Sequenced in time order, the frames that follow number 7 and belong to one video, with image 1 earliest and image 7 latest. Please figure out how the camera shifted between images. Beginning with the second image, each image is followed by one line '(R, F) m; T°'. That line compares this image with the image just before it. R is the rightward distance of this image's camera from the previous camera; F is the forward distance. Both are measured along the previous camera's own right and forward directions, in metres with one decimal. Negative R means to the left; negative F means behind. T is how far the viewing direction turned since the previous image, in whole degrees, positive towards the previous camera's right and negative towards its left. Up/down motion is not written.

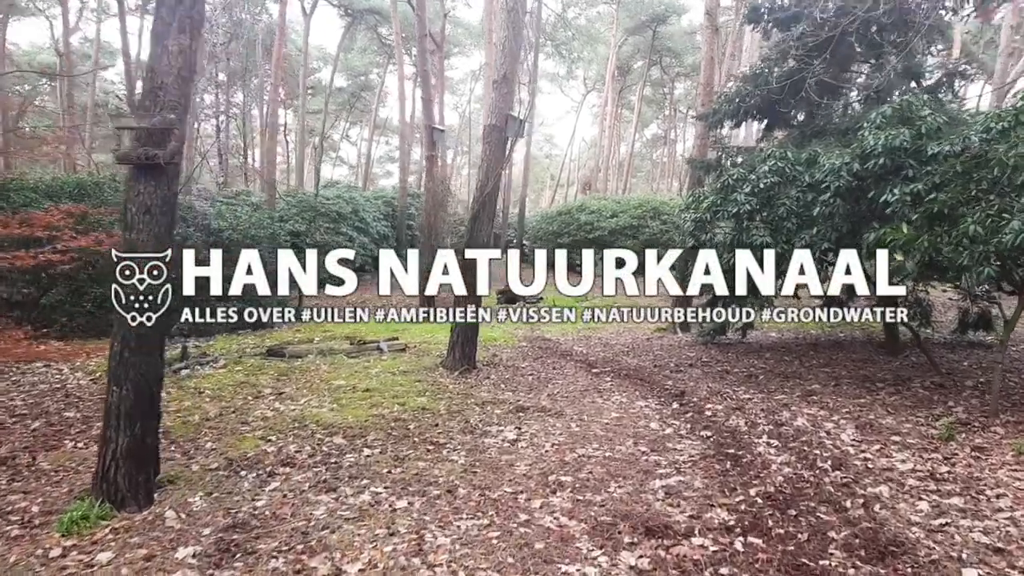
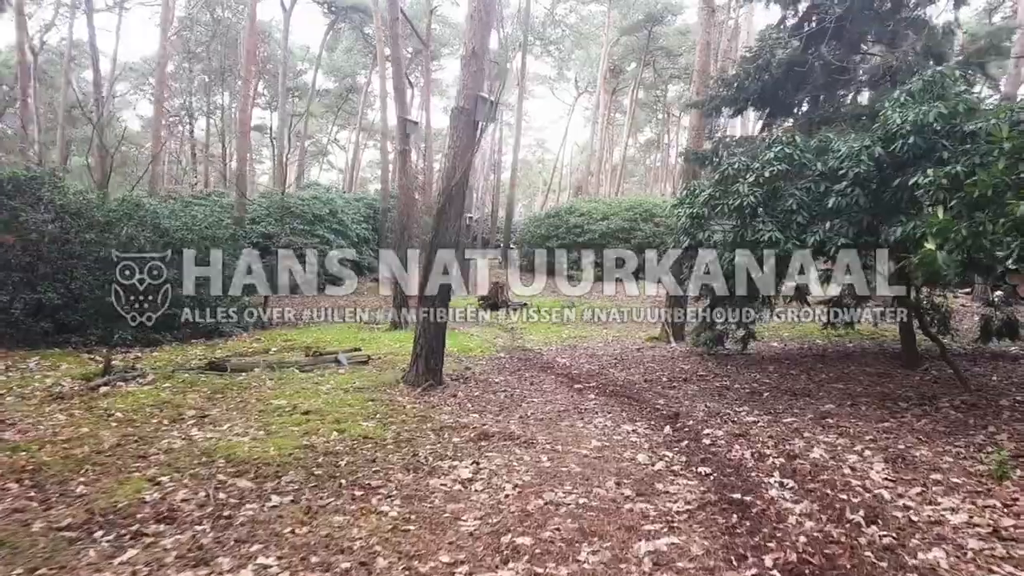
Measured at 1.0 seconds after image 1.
(+0.2, +0.9) m; 0°
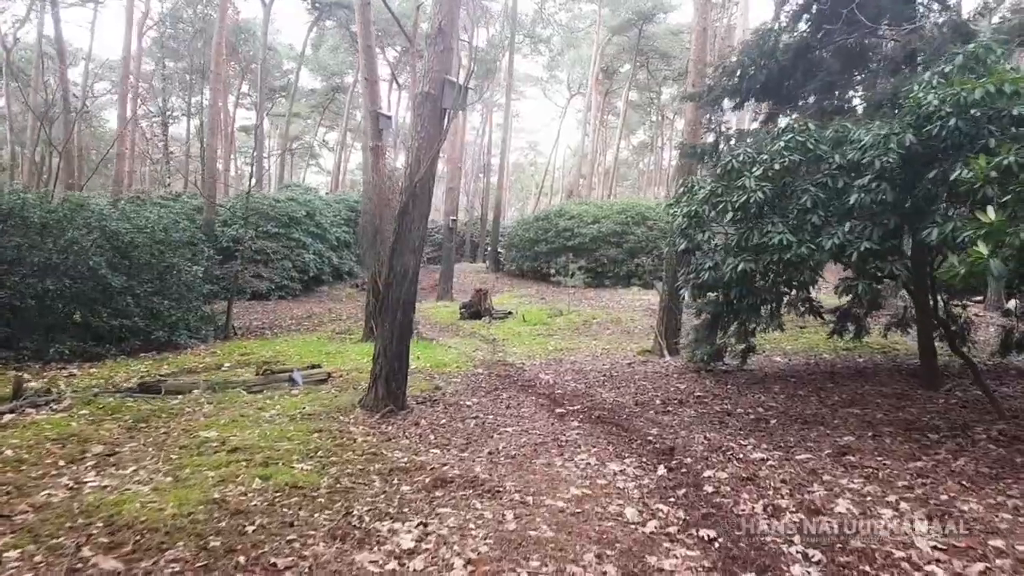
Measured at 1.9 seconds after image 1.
(+0.2, +0.8) m; 0°
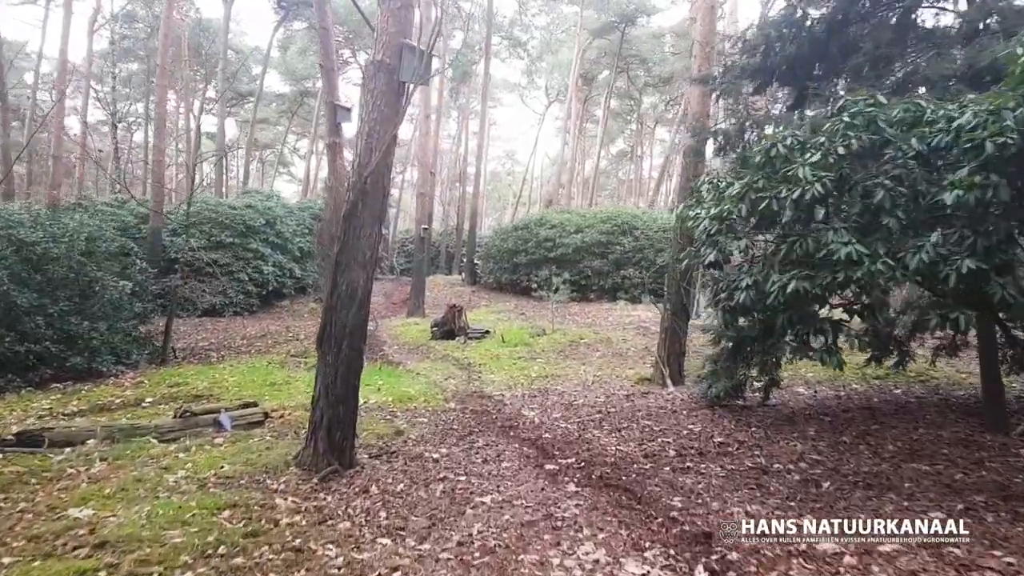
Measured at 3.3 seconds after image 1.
(0.0, +1.3) m; +2°
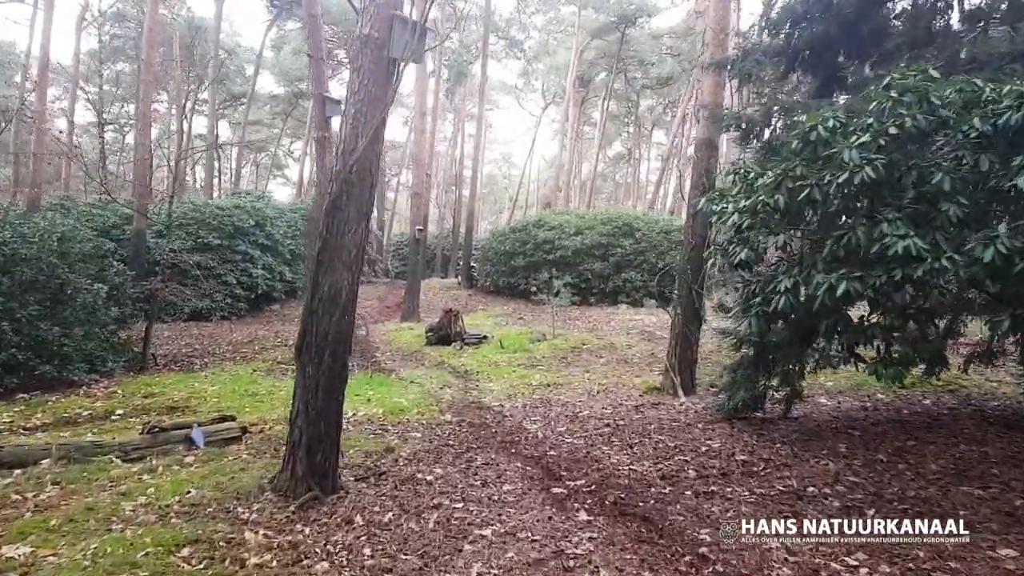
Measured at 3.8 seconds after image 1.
(0.0, +0.5) m; 0°
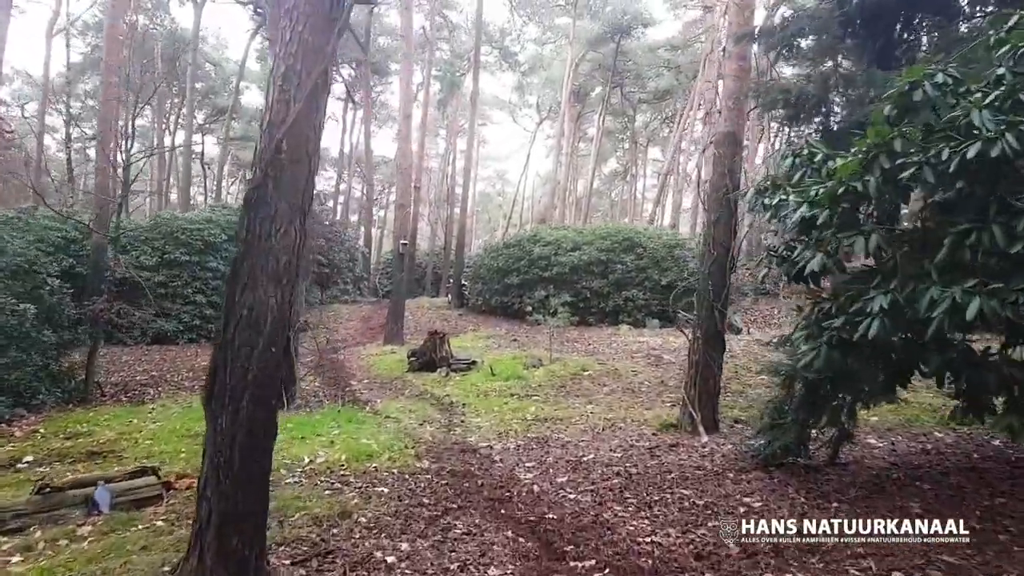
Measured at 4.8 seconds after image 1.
(0.0, +1.1) m; 0°
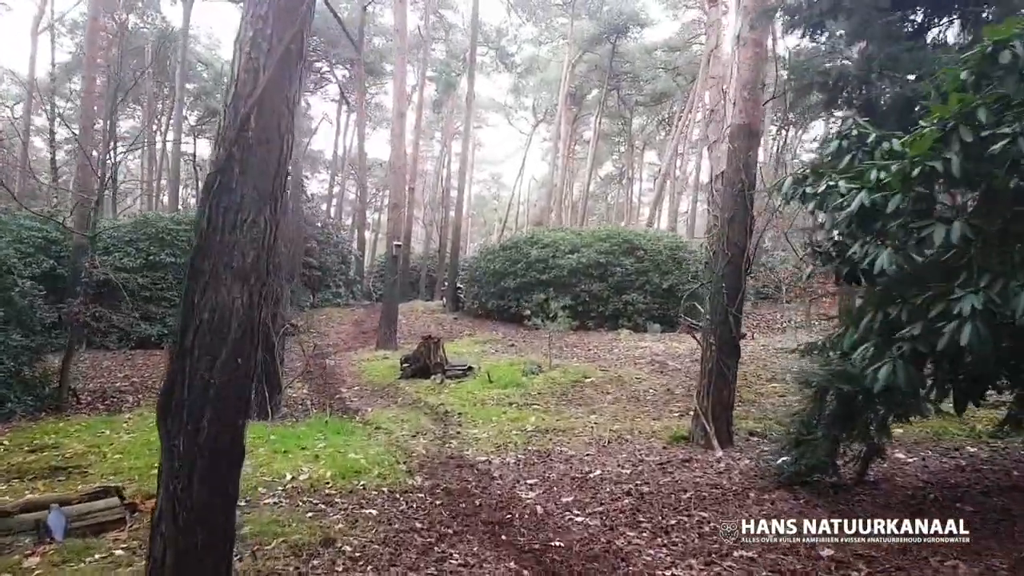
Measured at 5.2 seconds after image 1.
(0.0, +0.4) m; 0°
